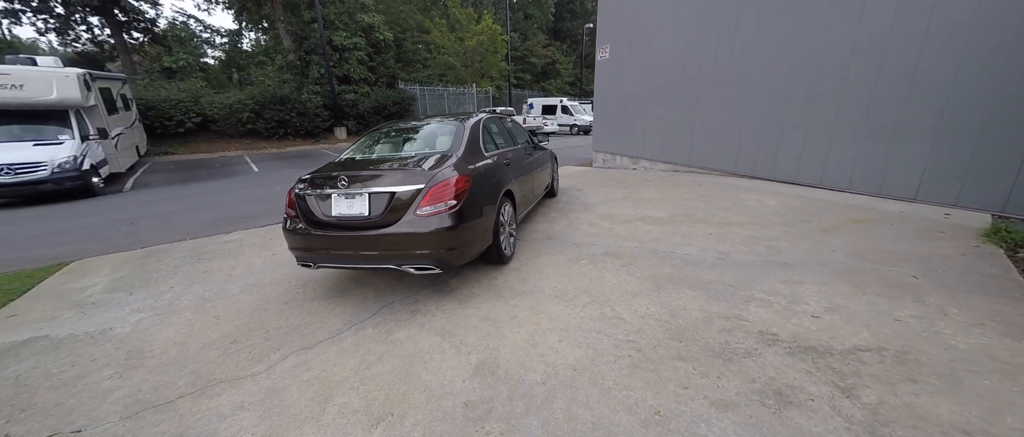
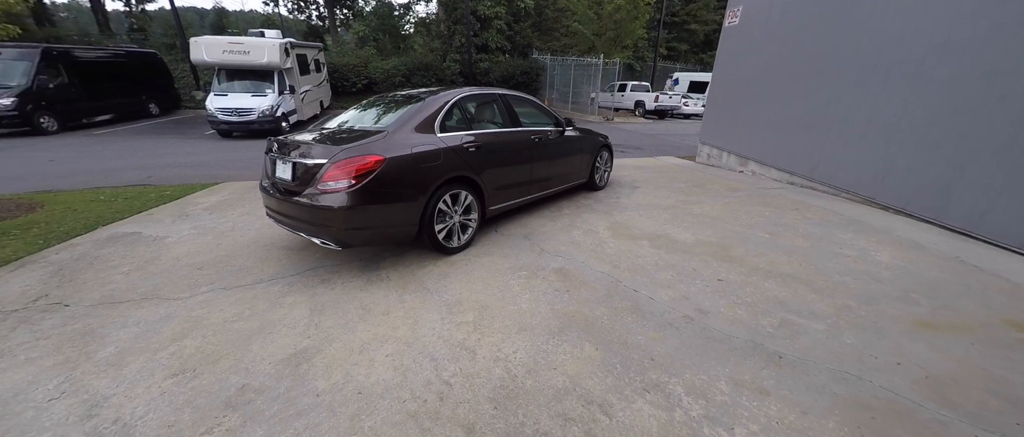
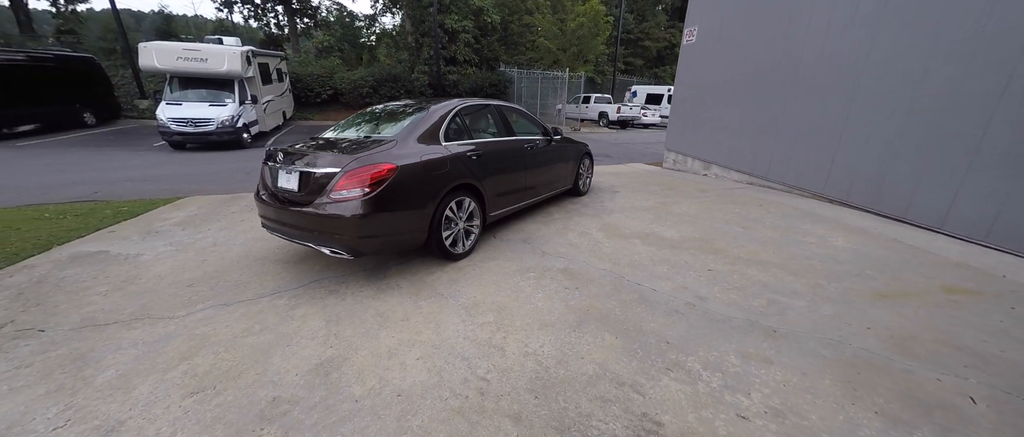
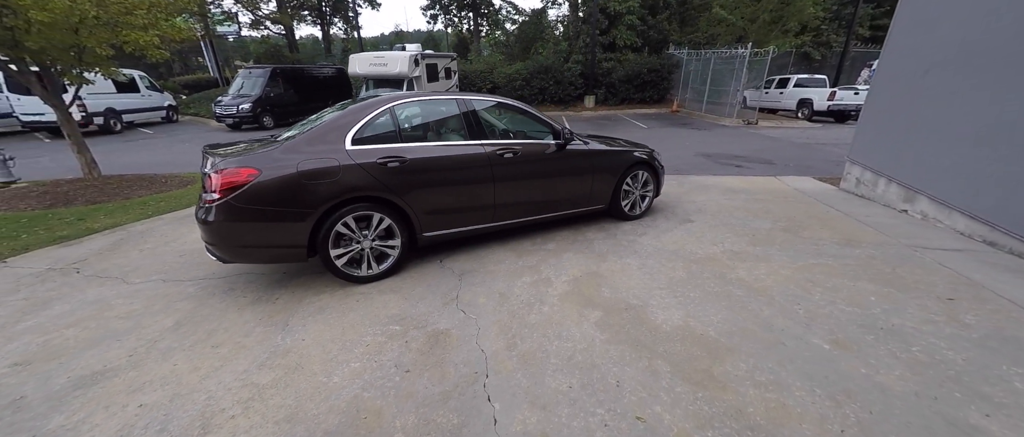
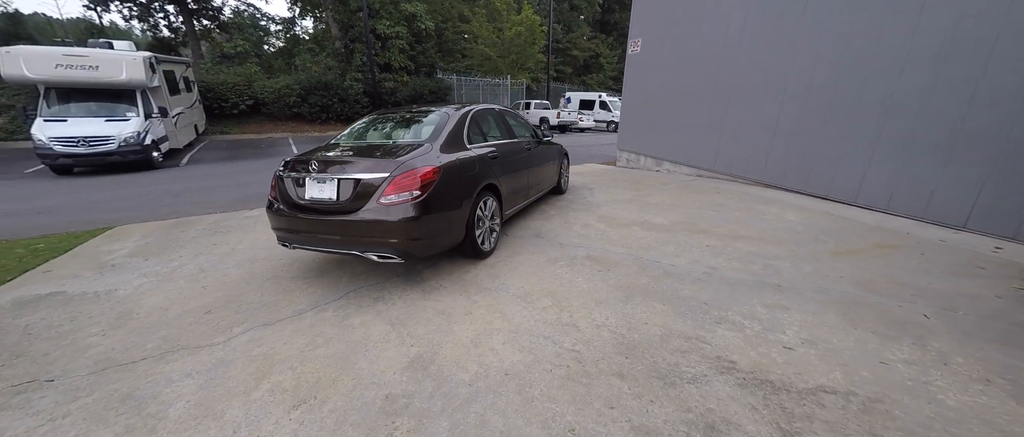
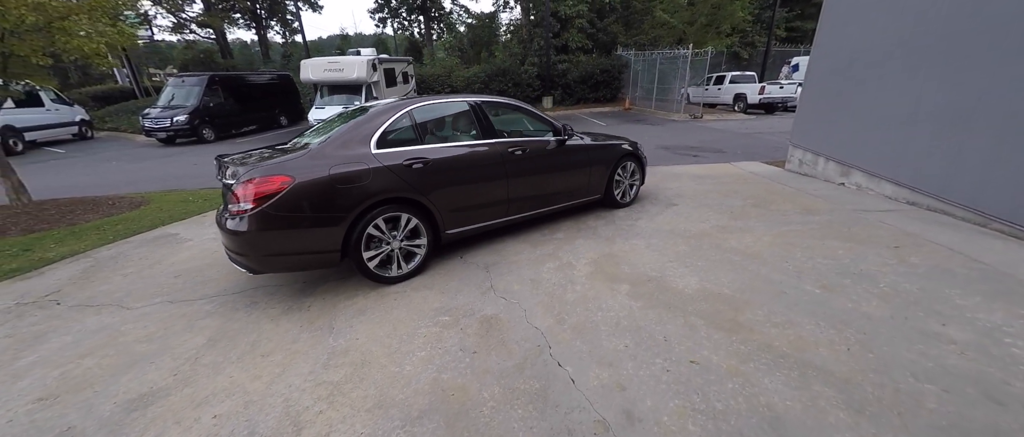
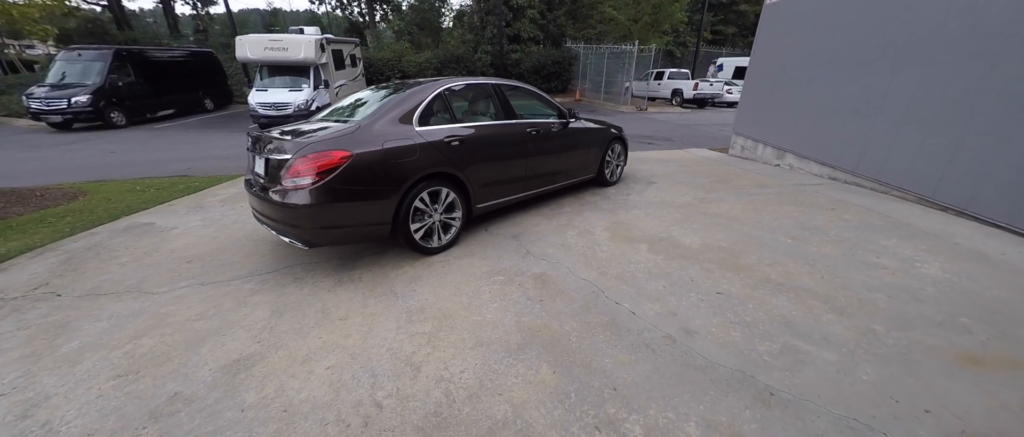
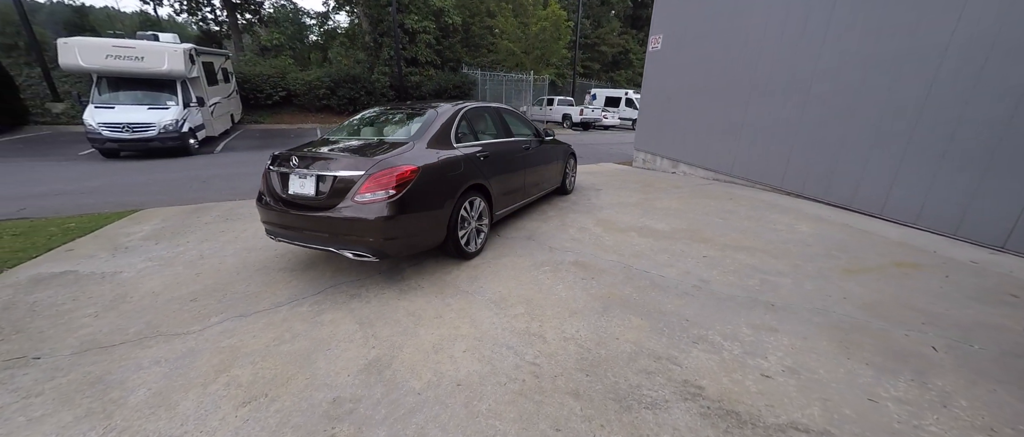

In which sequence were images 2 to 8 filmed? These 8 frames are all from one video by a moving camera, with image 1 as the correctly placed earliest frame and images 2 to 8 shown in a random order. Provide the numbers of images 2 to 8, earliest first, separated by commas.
5, 8, 3, 2, 7, 6, 4
